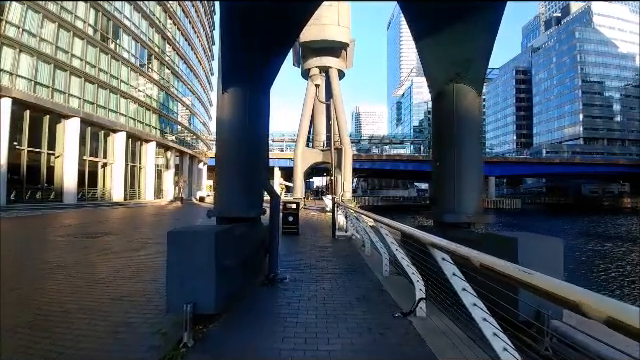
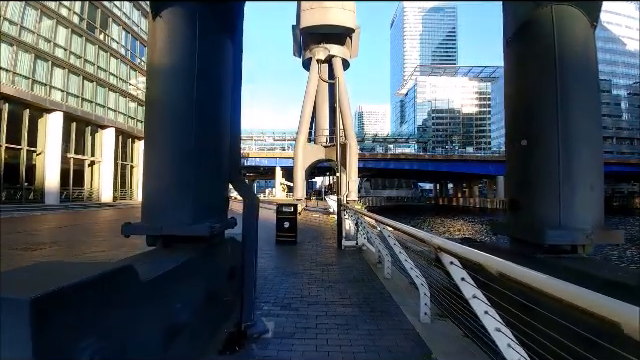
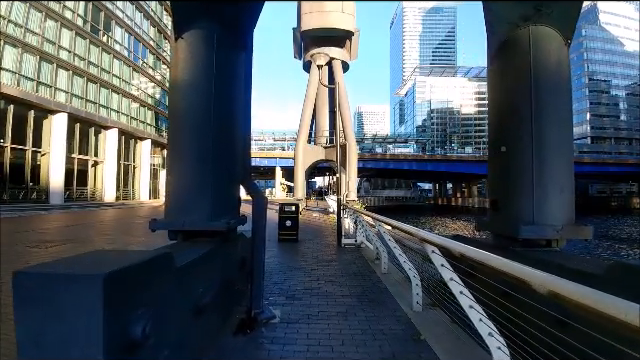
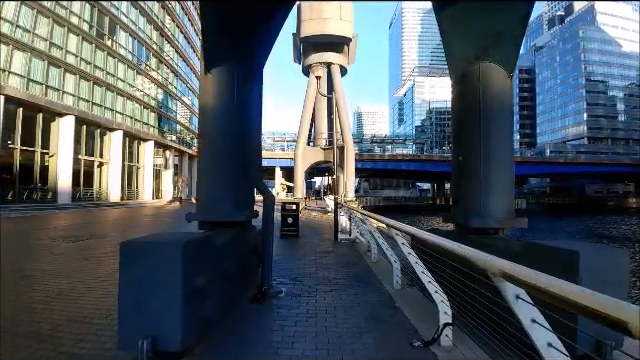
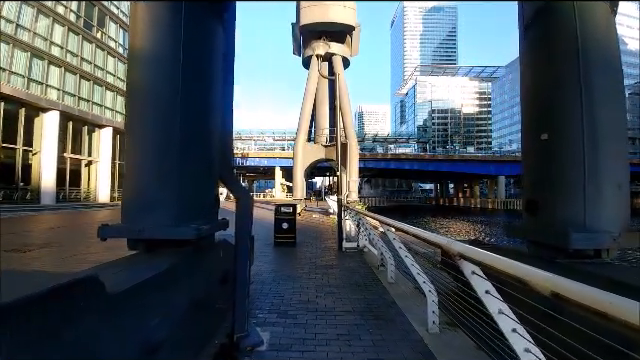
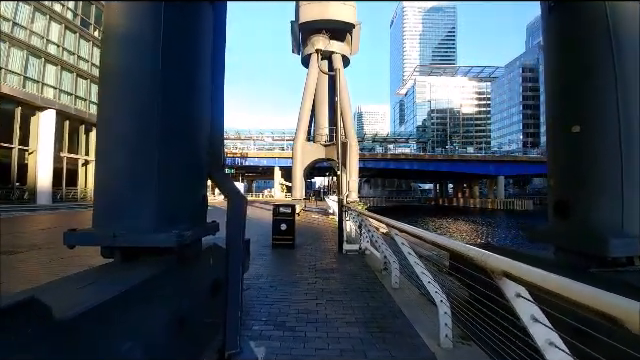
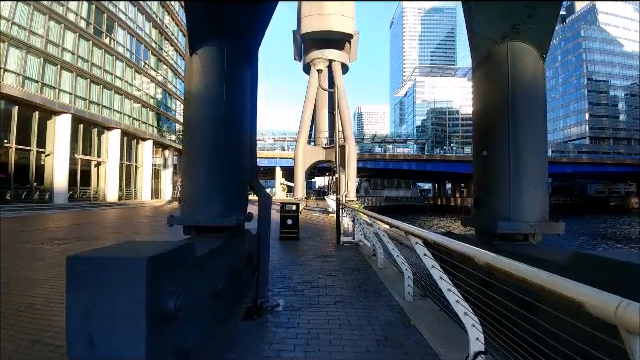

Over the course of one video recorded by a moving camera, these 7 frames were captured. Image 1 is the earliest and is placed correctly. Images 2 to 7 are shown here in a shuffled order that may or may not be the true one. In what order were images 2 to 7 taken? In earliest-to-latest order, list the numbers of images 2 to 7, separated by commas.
4, 7, 3, 2, 5, 6
